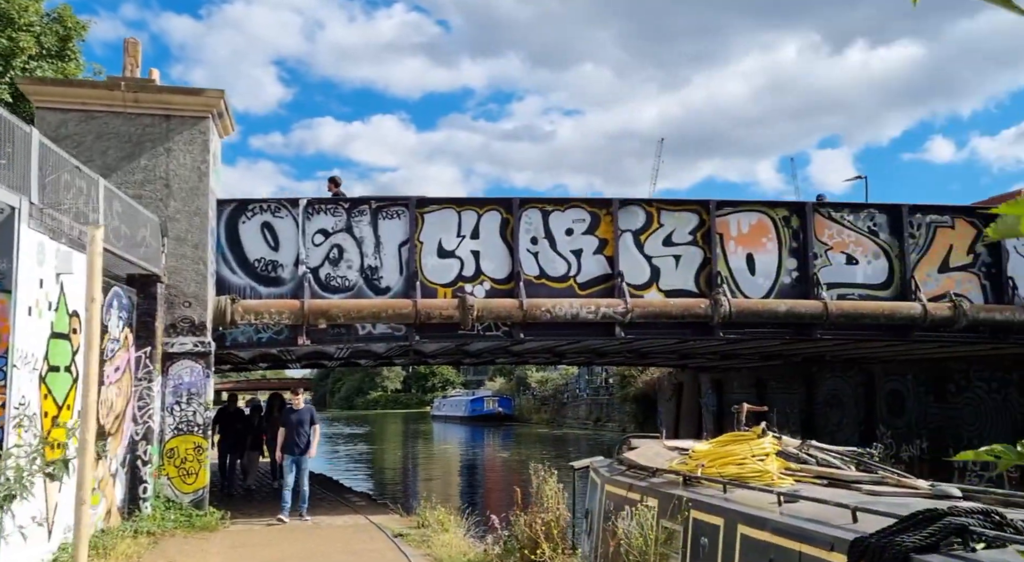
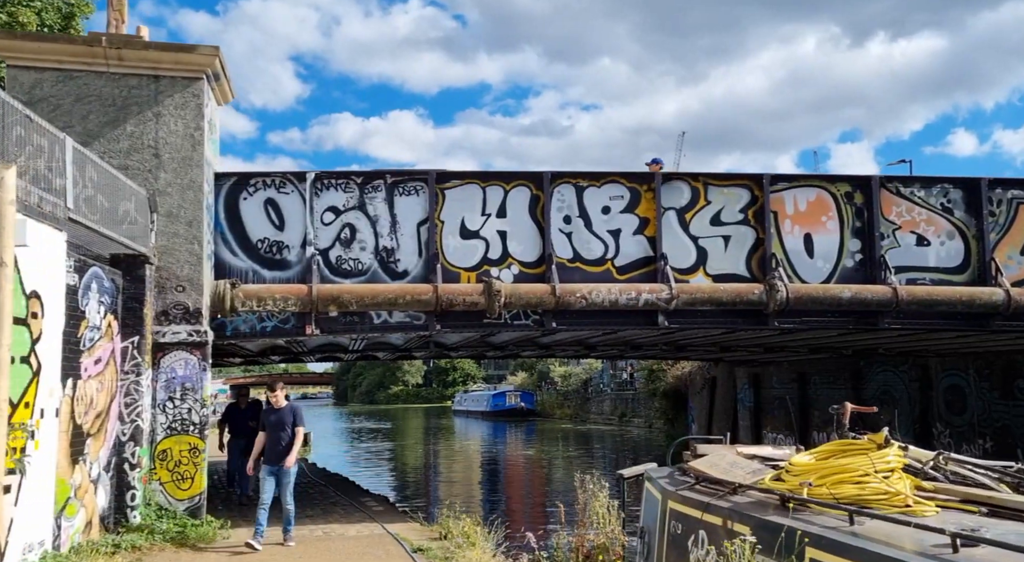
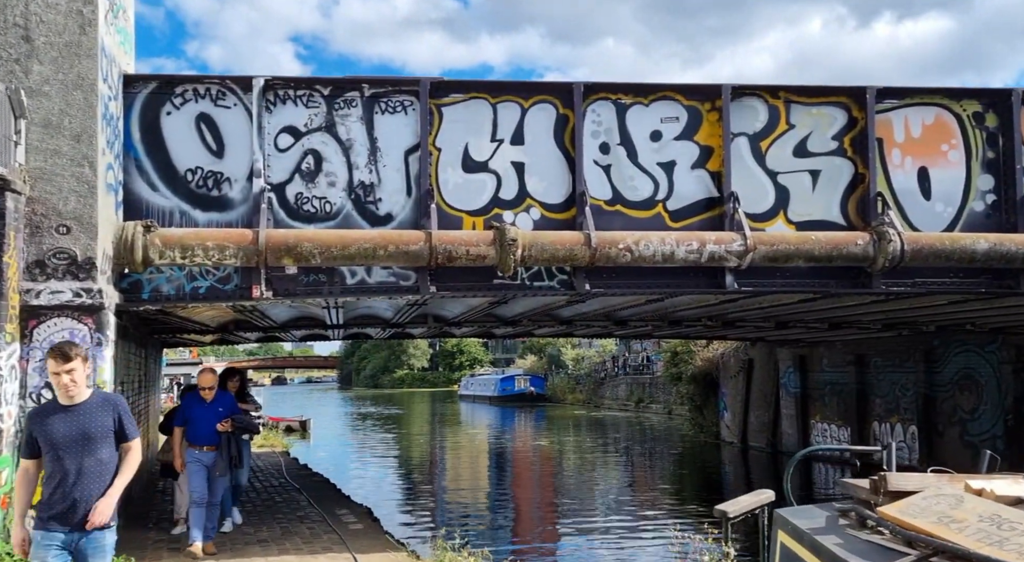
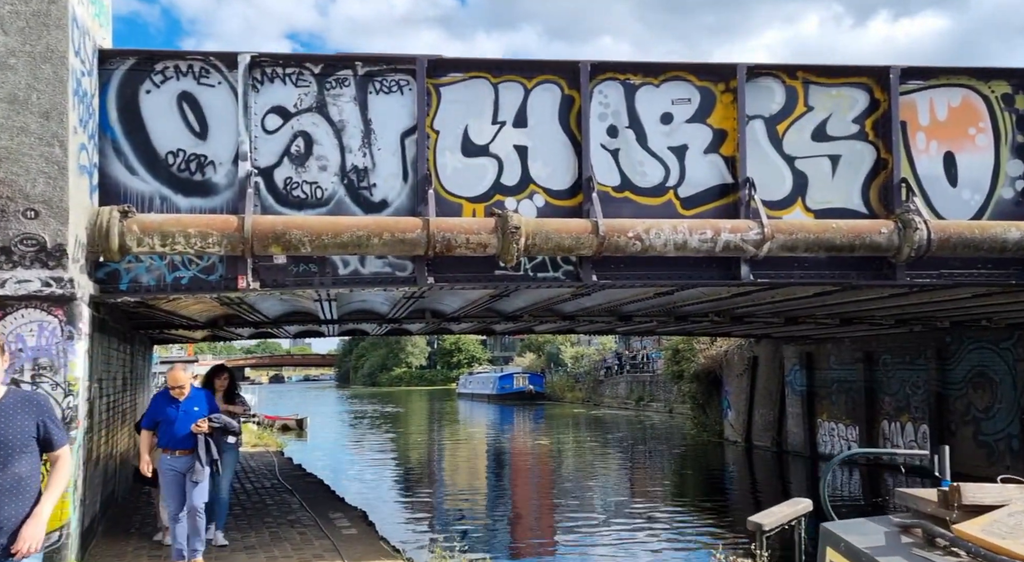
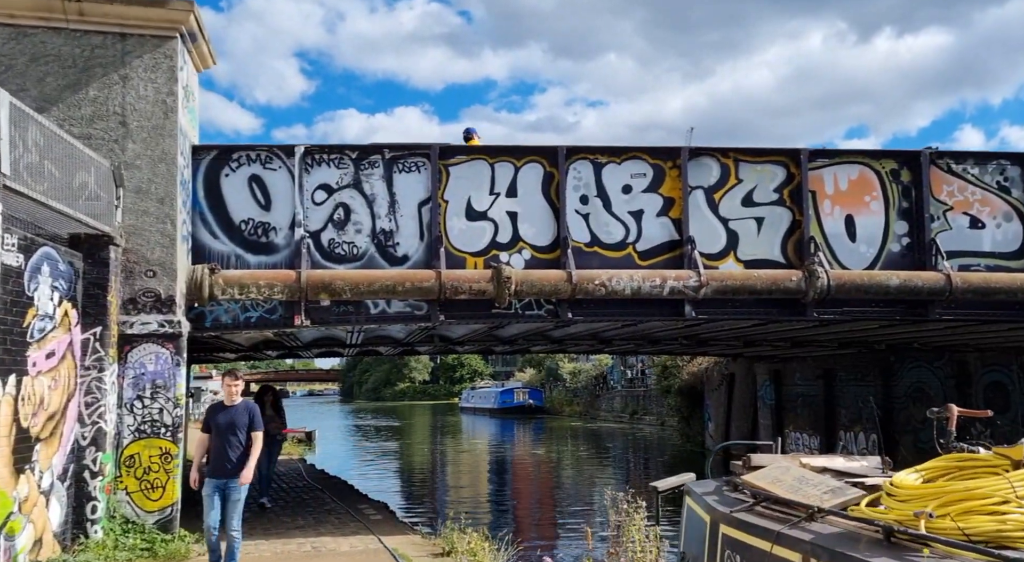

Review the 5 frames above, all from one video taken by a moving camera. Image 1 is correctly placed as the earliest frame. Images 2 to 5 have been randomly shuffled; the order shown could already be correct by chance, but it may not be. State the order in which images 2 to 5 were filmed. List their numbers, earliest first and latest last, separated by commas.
2, 5, 3, 4
